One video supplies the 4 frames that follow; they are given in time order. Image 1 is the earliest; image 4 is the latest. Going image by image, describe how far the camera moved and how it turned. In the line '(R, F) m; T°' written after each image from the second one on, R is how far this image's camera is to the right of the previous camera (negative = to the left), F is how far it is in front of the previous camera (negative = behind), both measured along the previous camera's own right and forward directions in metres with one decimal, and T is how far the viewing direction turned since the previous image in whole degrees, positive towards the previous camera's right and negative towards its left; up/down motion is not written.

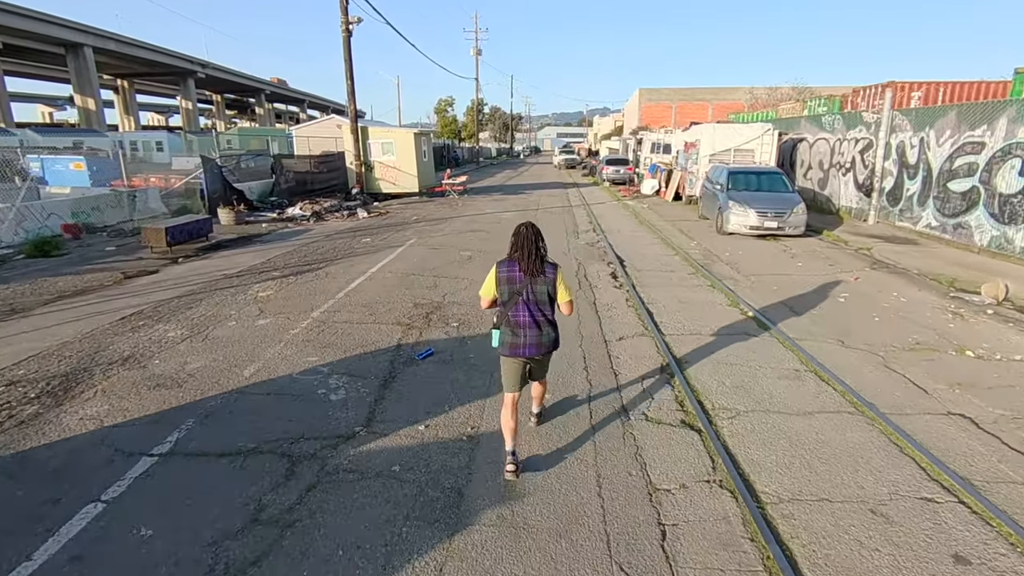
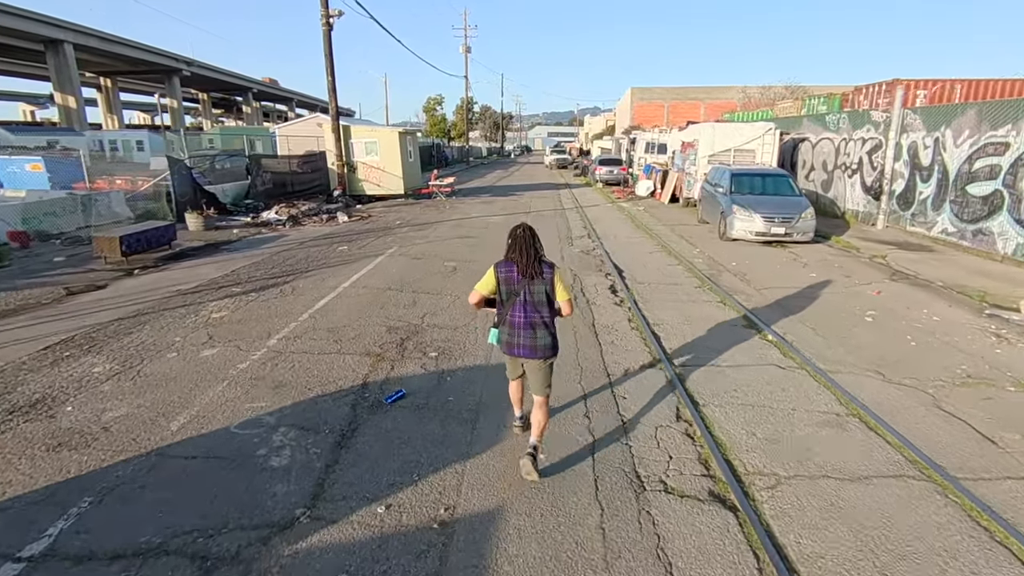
(0.0, +0.9) m; +1°
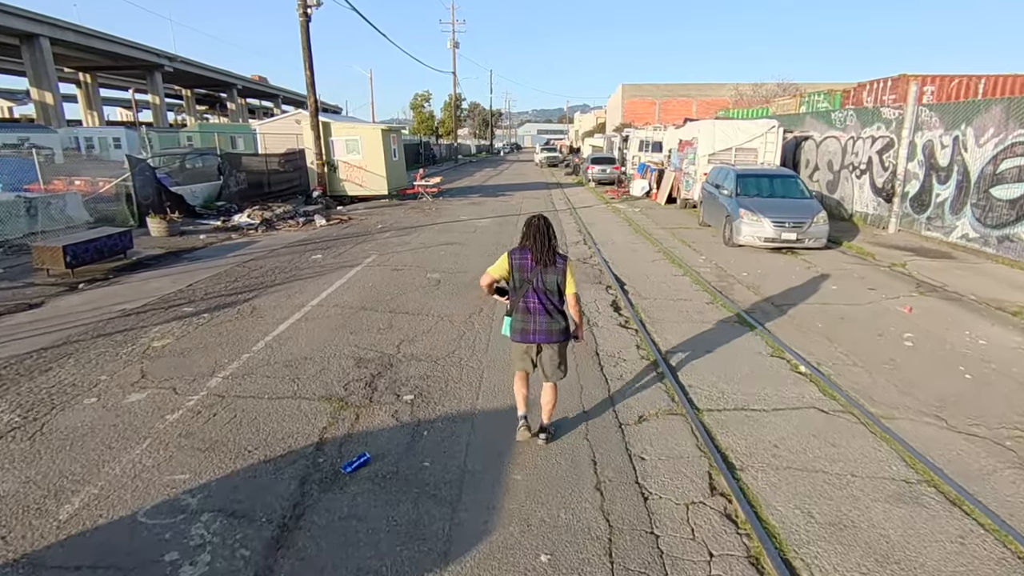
(0.0, +0.9) m; +1°
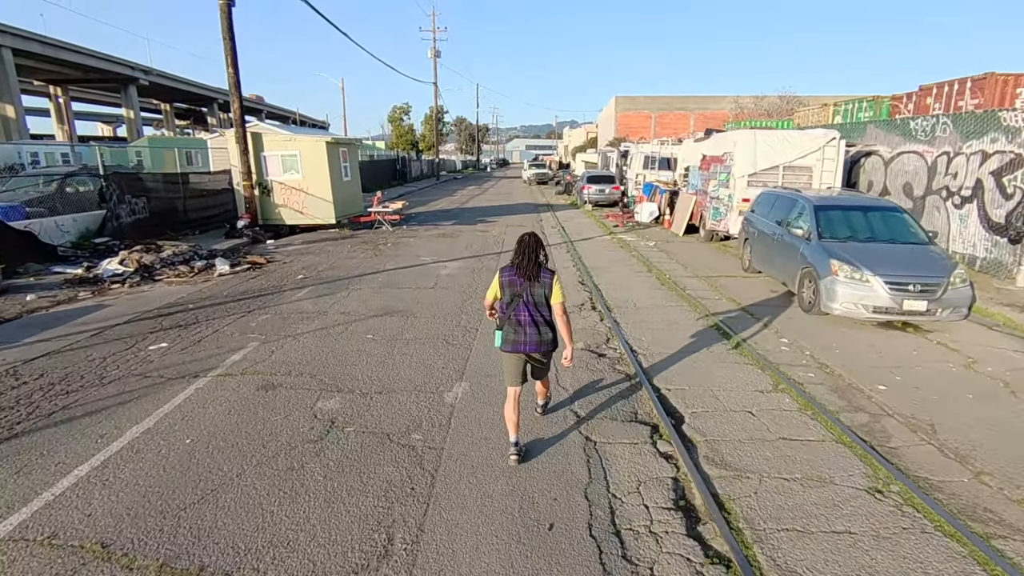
(+0.2, +3.9) m; +1°
